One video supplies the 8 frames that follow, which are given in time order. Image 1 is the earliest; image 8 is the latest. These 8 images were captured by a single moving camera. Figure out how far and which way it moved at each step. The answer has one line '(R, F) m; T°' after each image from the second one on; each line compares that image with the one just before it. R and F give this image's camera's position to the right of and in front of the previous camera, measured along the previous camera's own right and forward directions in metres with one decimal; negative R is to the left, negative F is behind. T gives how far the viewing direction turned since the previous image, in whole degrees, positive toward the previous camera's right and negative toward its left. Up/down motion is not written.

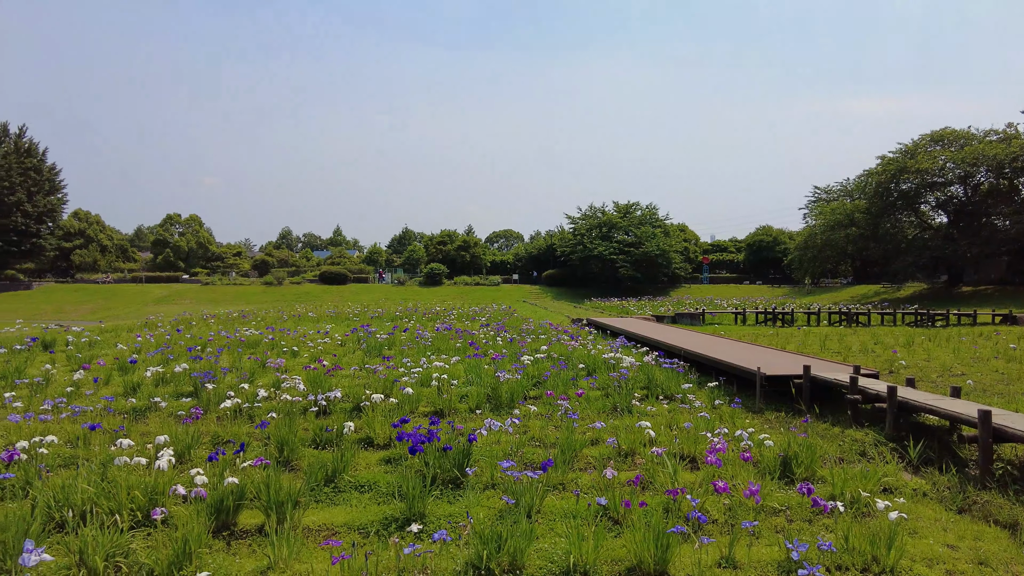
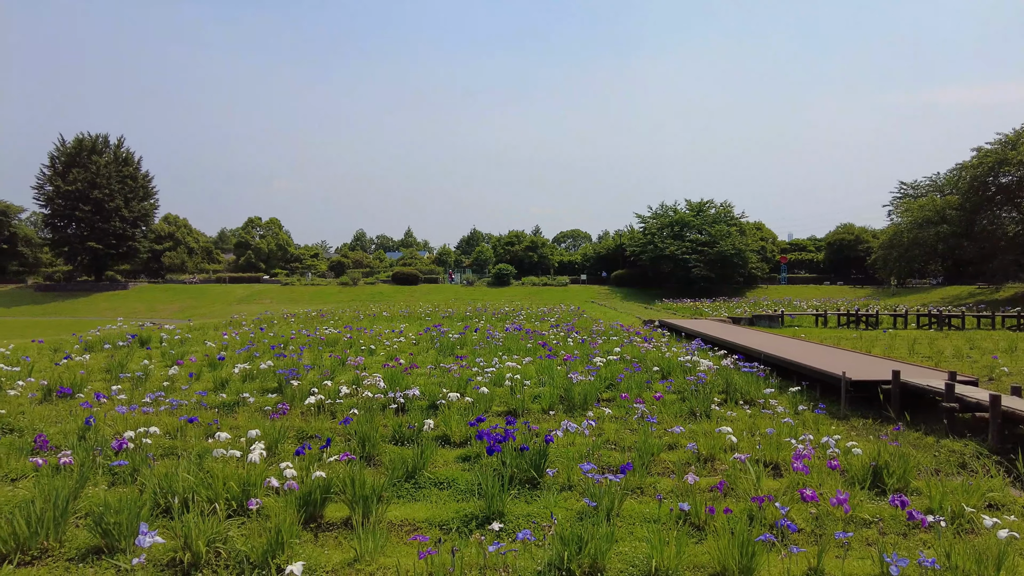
(-0.1, 0.0) m; -6°
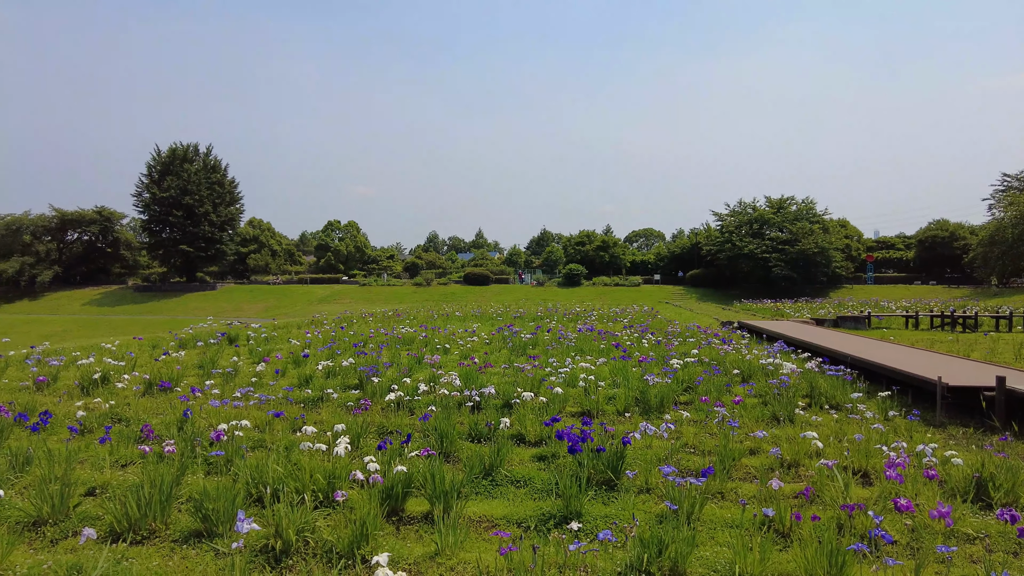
(0.0, 0.0) m; -6°
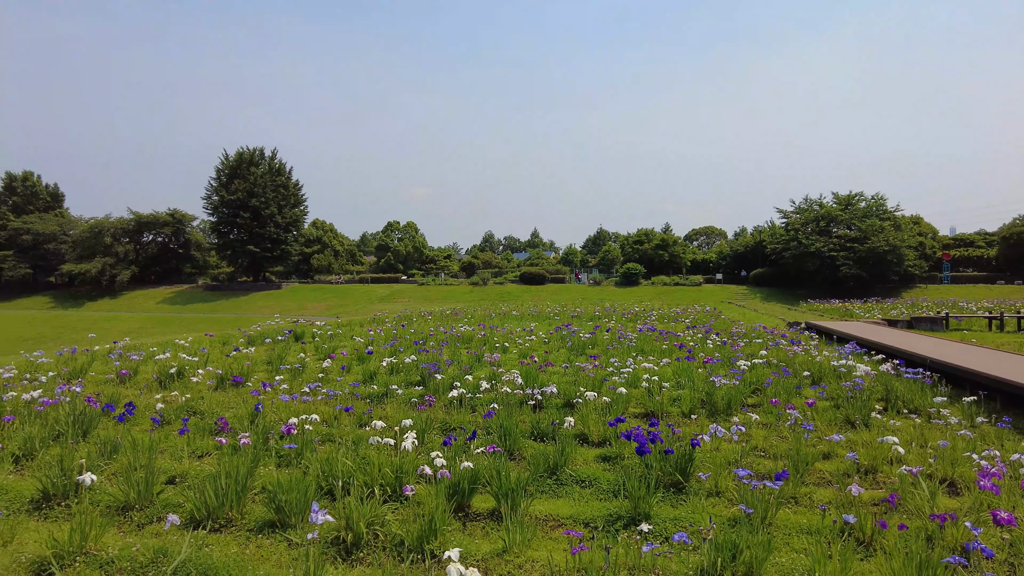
(-0.1, 0.0) m; -5°
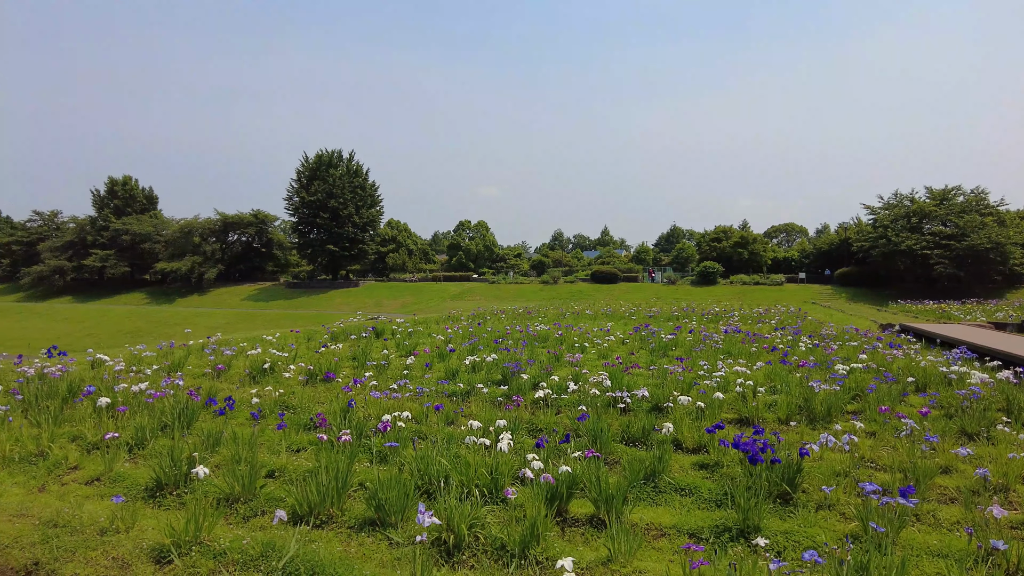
(-0.2, +0.1) m; -6°
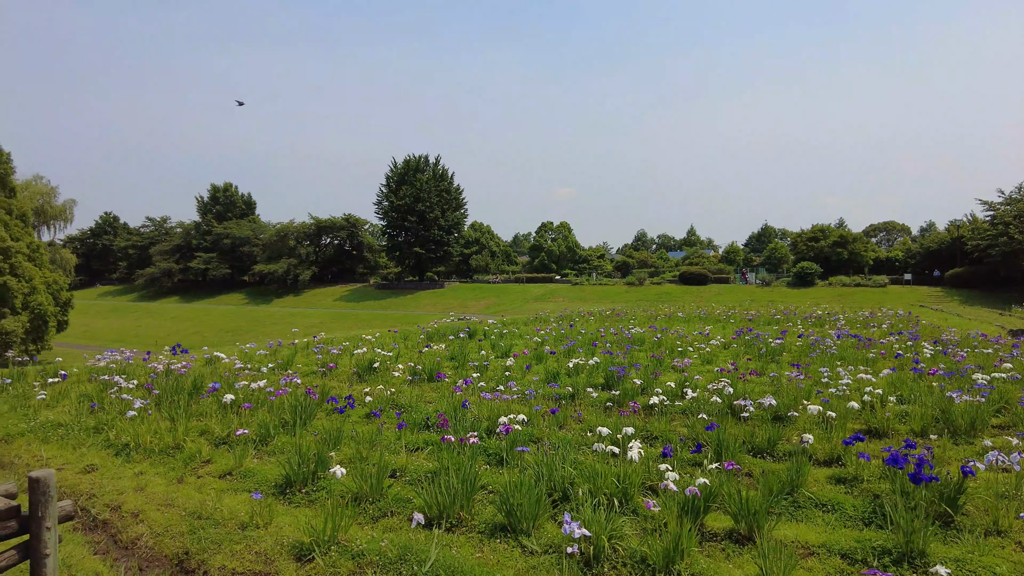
(-0.3, +0.1) m; -7°
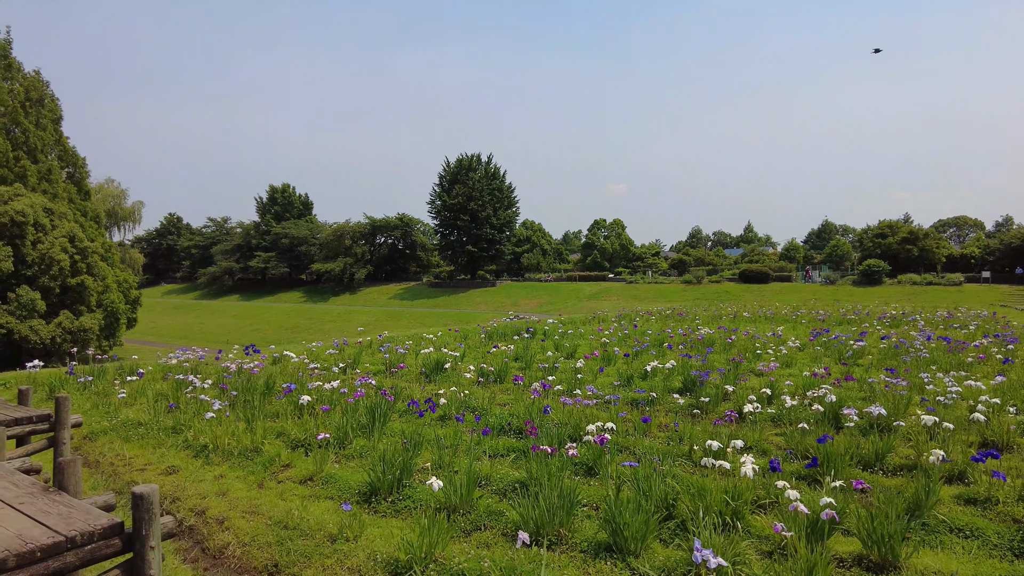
(-0.3, +0.2) m; -4°
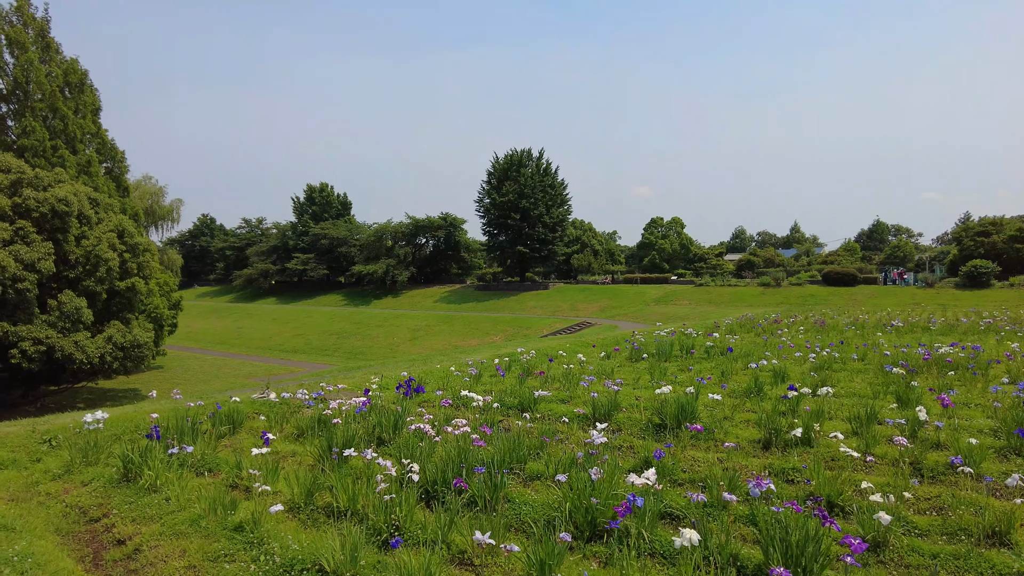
(-2.3, +2.9) m; -2°
